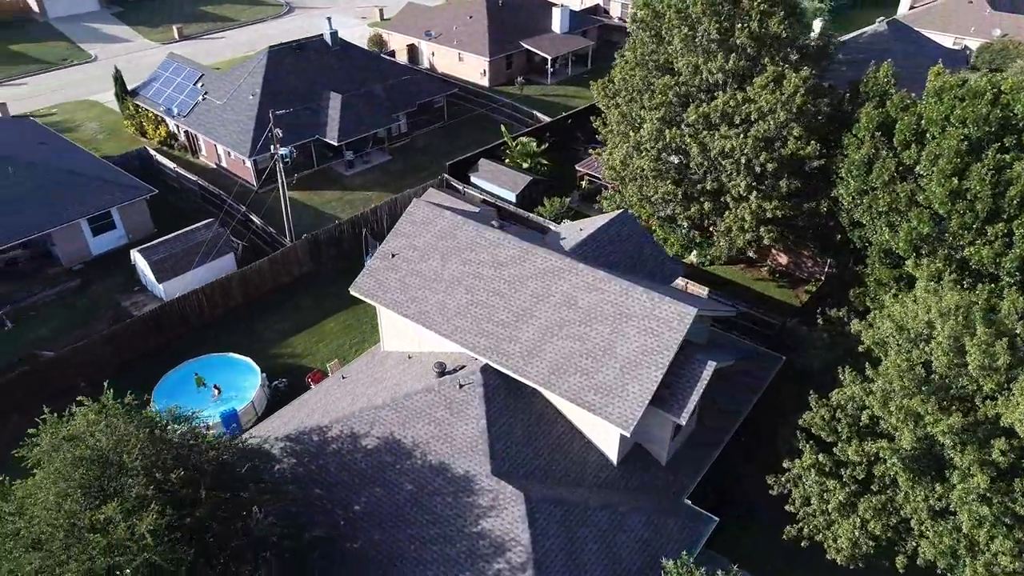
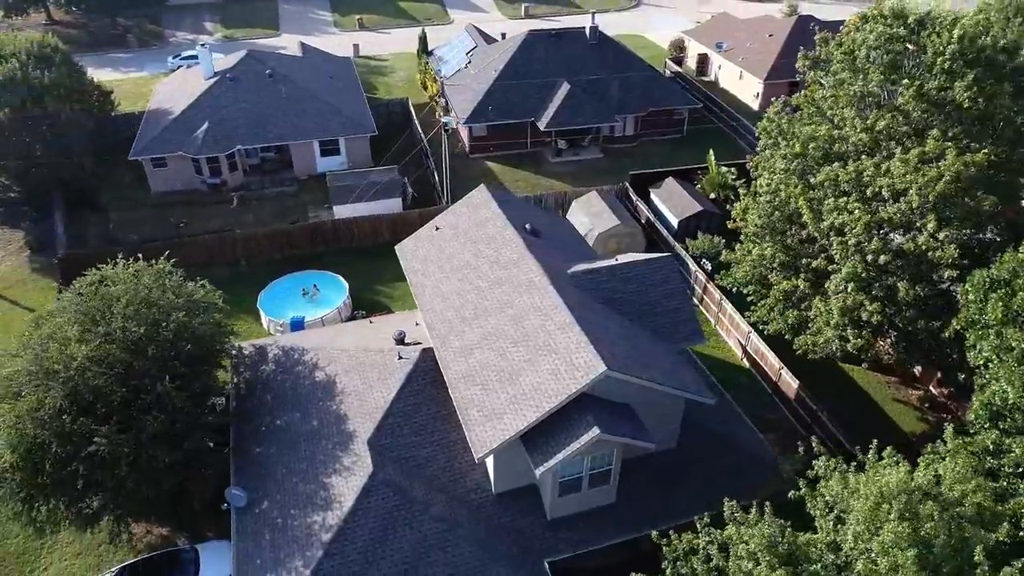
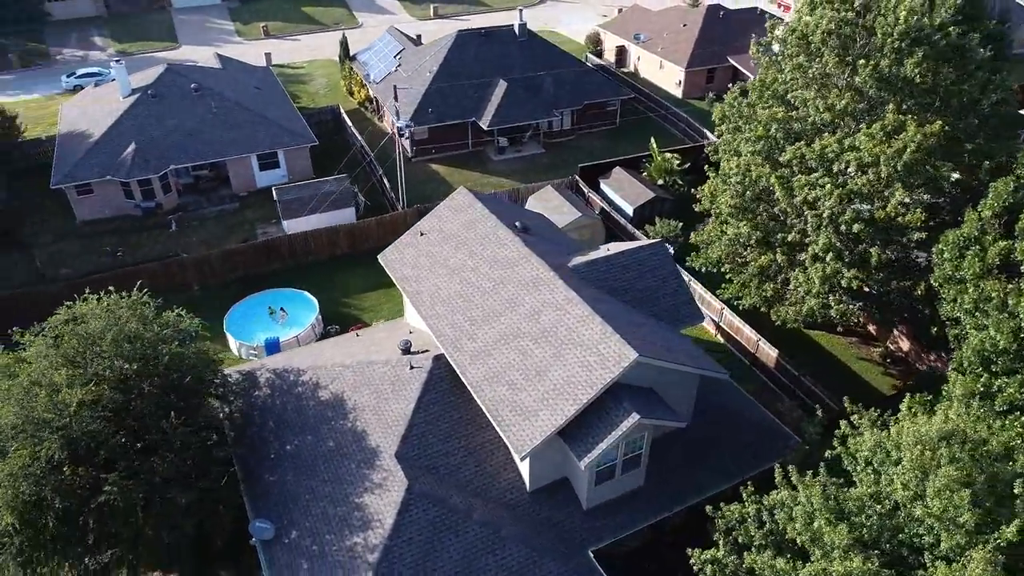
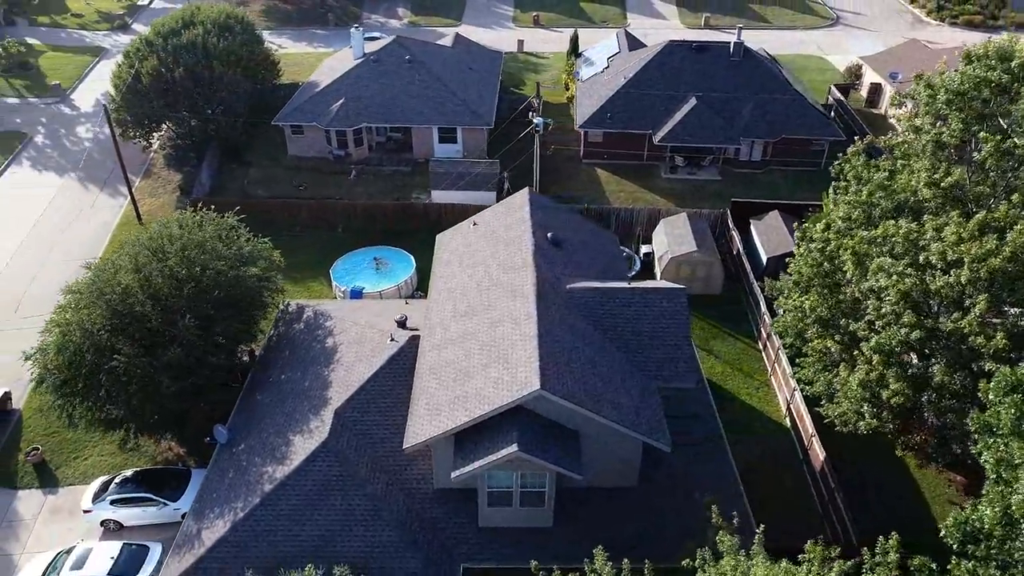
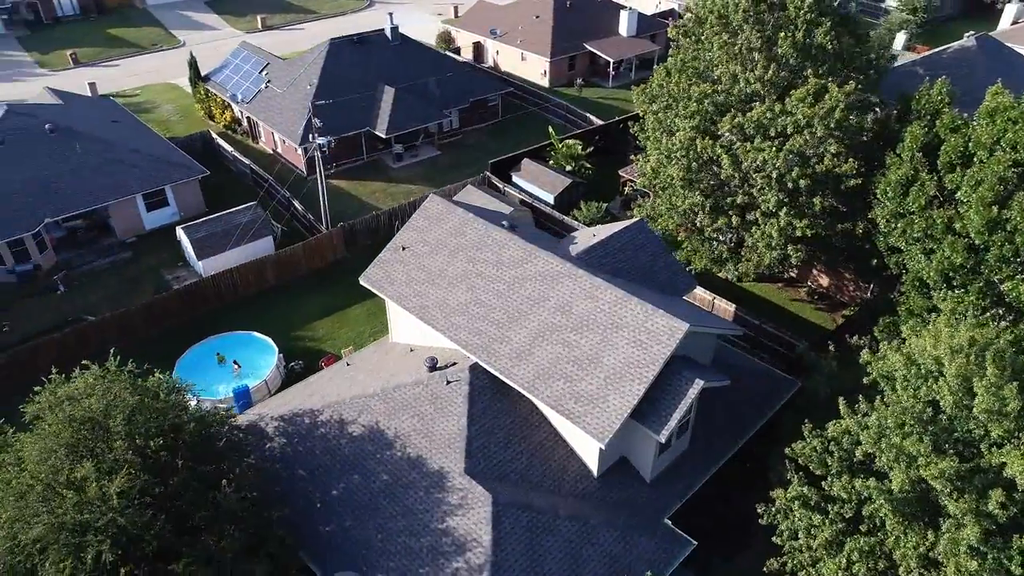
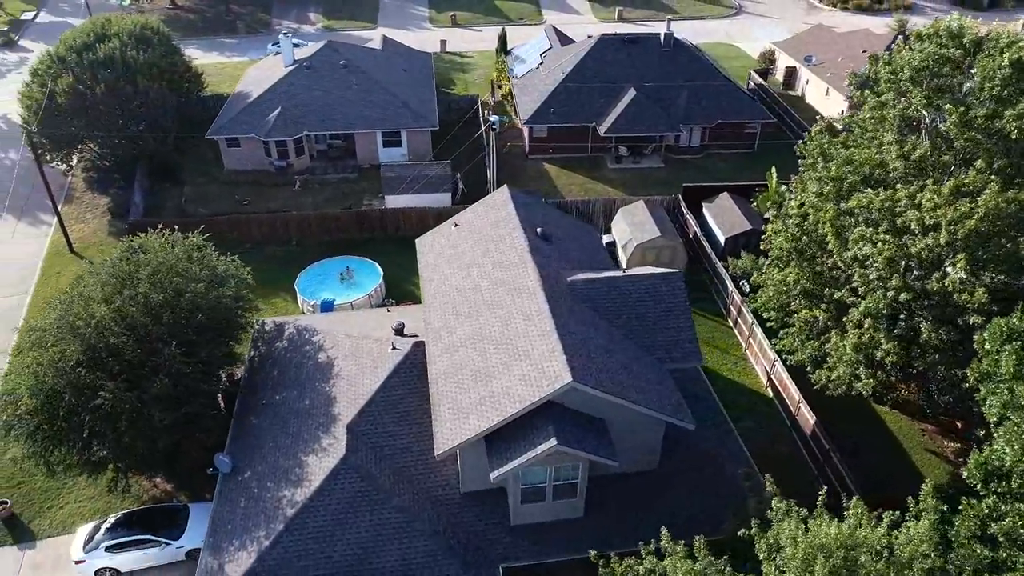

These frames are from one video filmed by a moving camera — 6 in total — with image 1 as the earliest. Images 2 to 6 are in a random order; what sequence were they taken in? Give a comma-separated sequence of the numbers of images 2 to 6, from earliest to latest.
5, 3, 2, 6, 4
